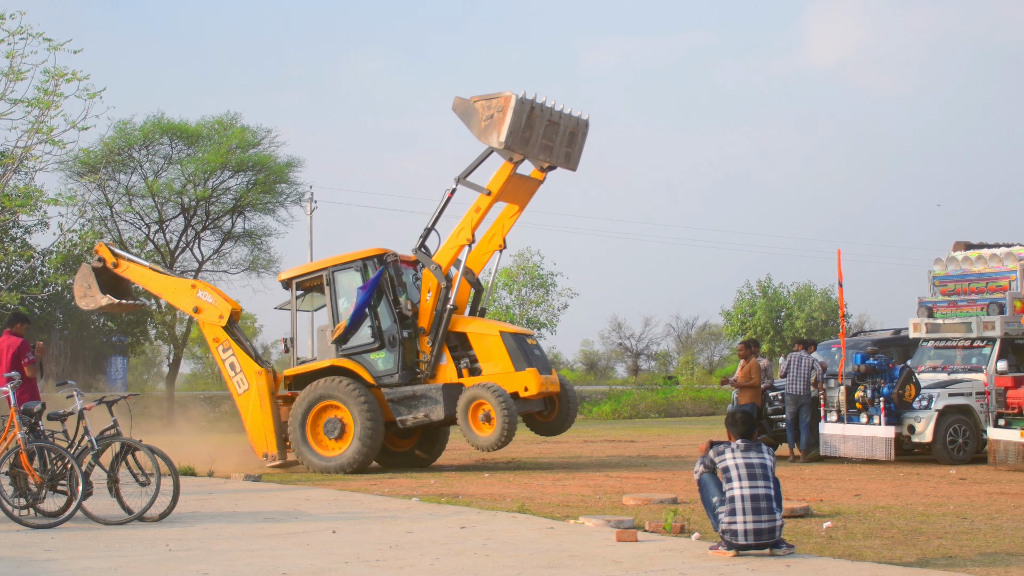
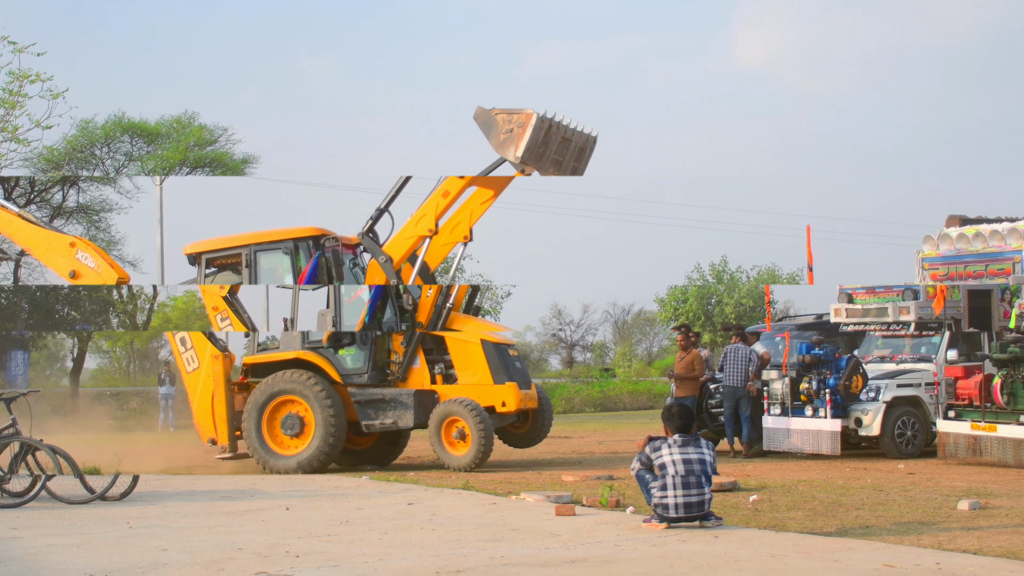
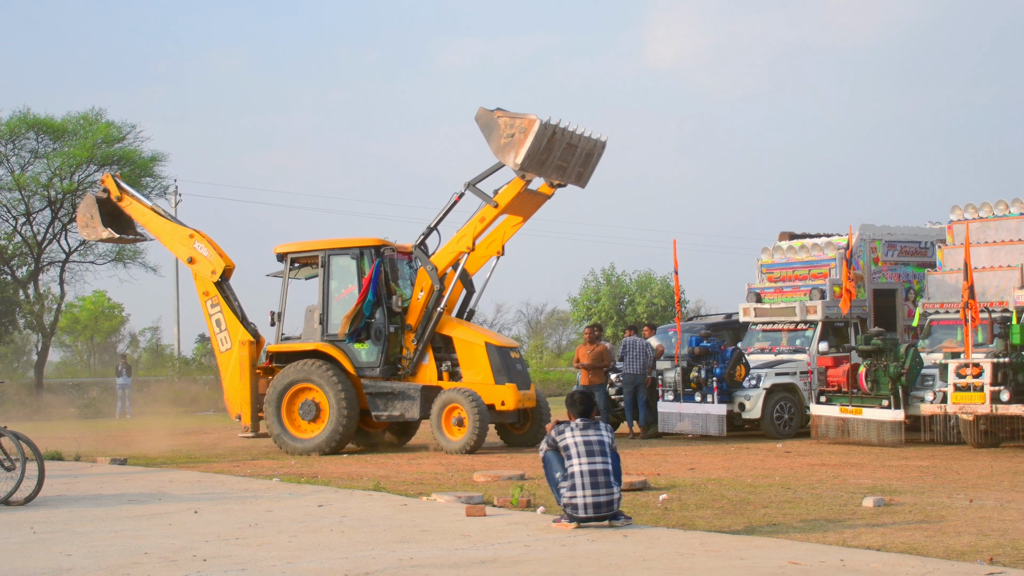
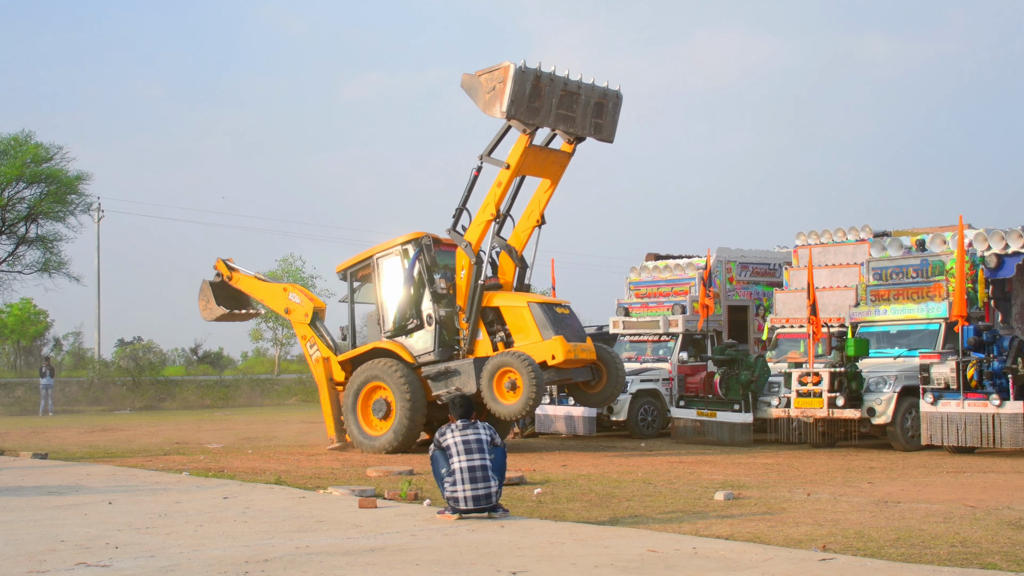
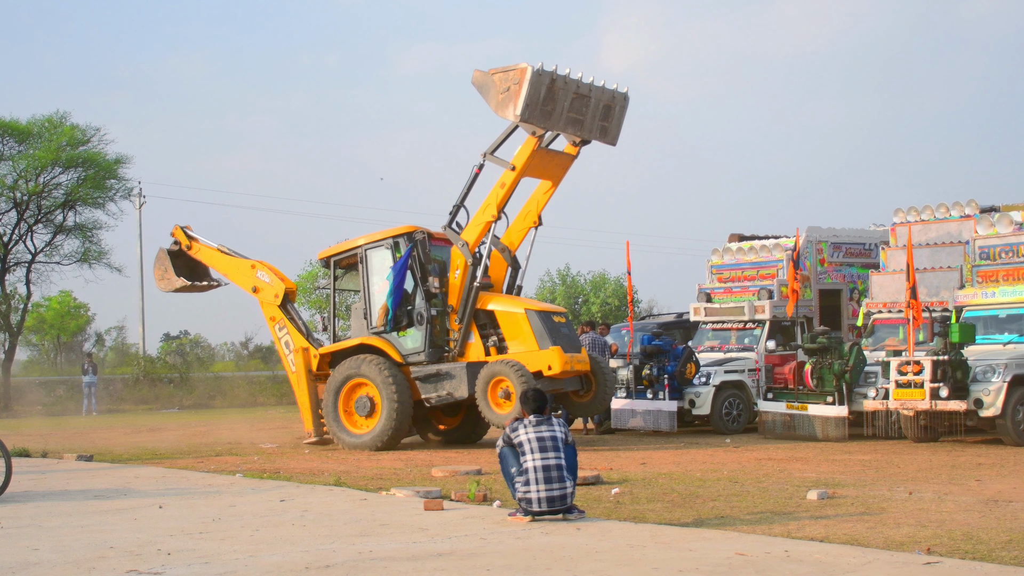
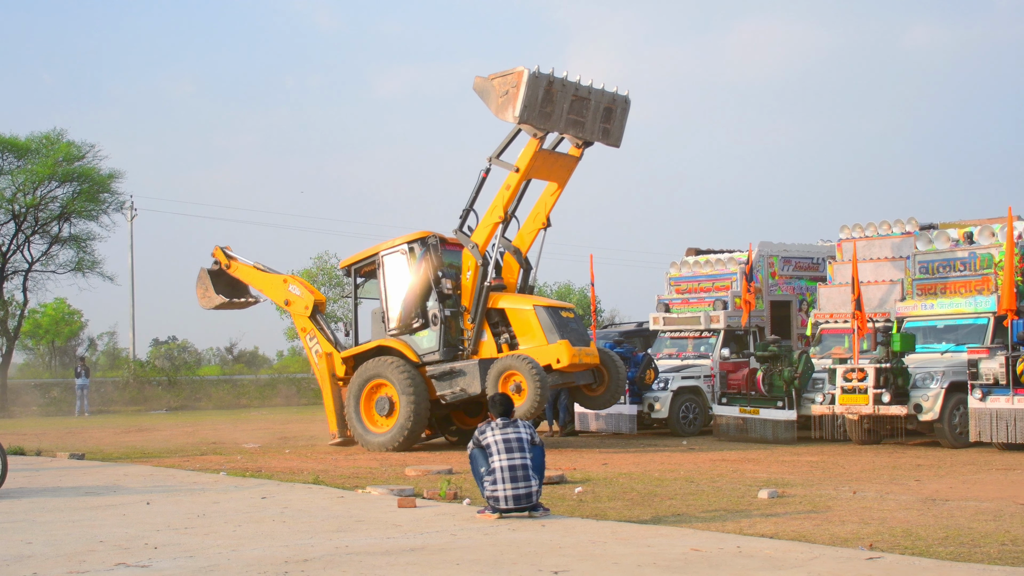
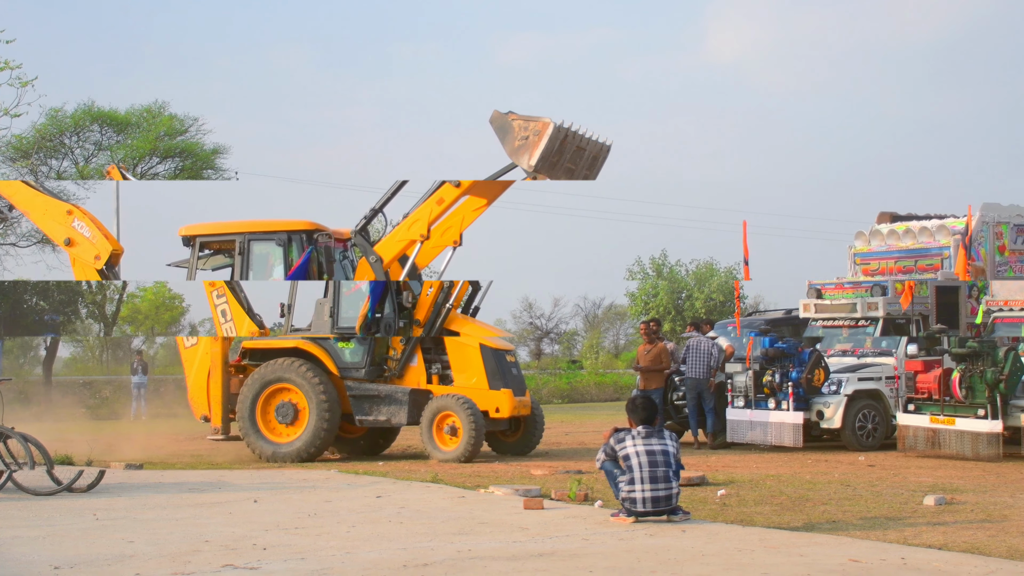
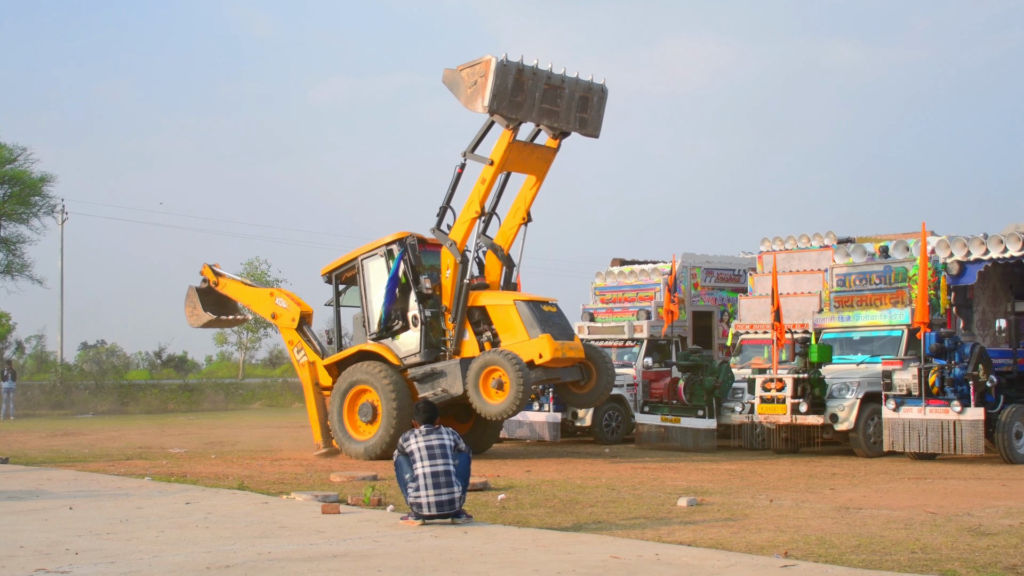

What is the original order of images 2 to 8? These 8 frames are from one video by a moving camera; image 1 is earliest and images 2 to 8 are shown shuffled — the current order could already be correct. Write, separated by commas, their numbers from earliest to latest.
2, 7, 3, 5, 6, 4, 8
